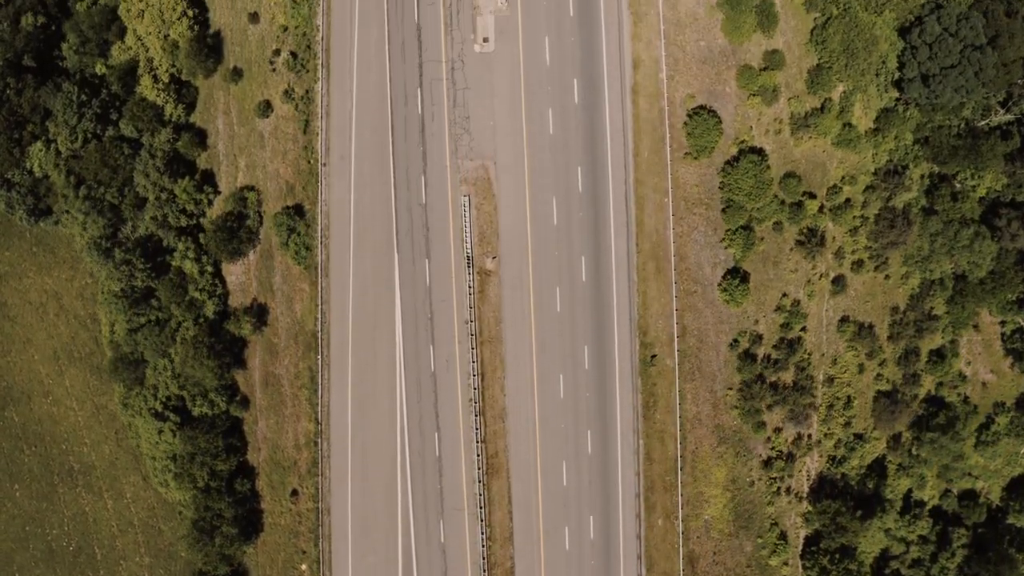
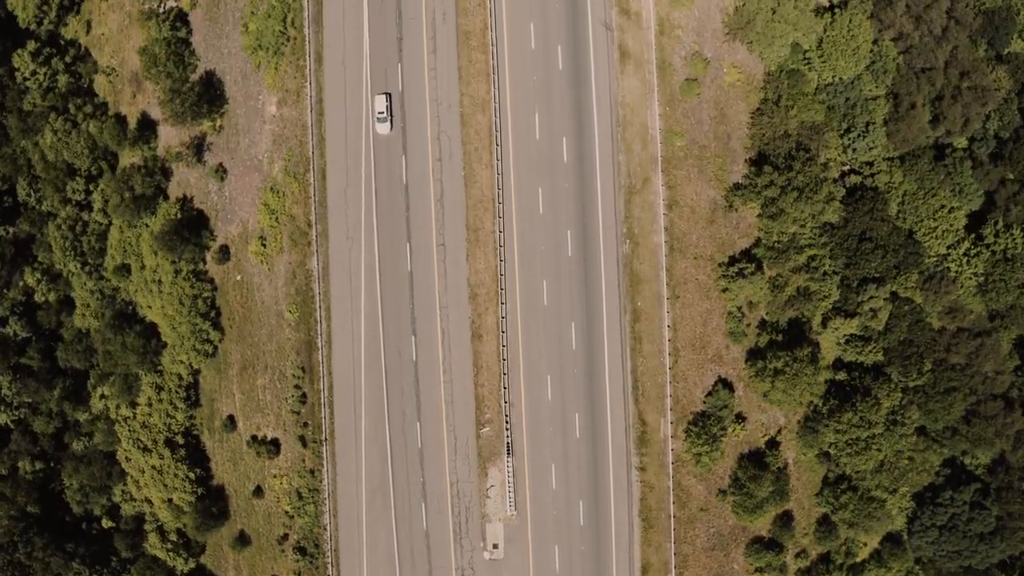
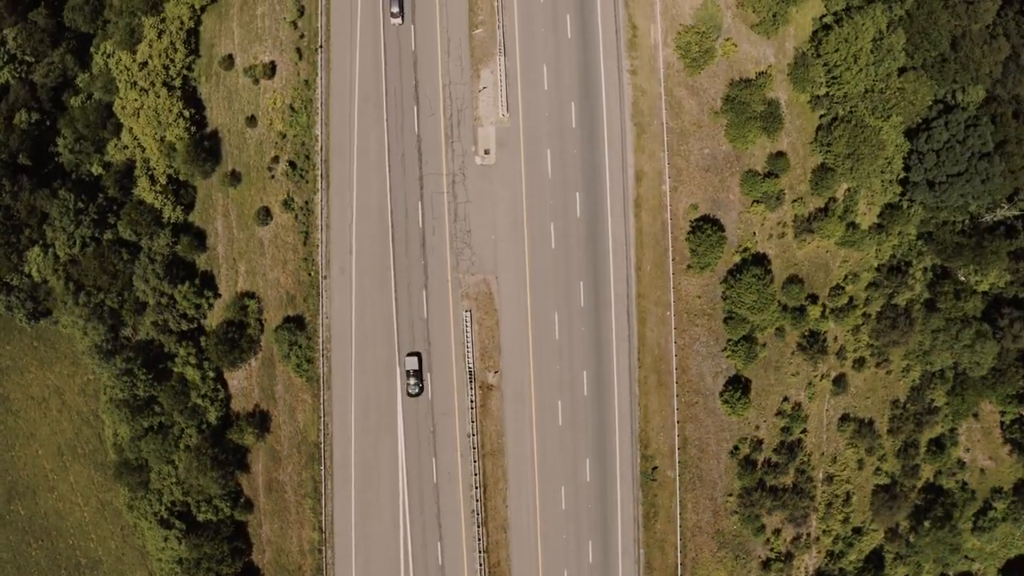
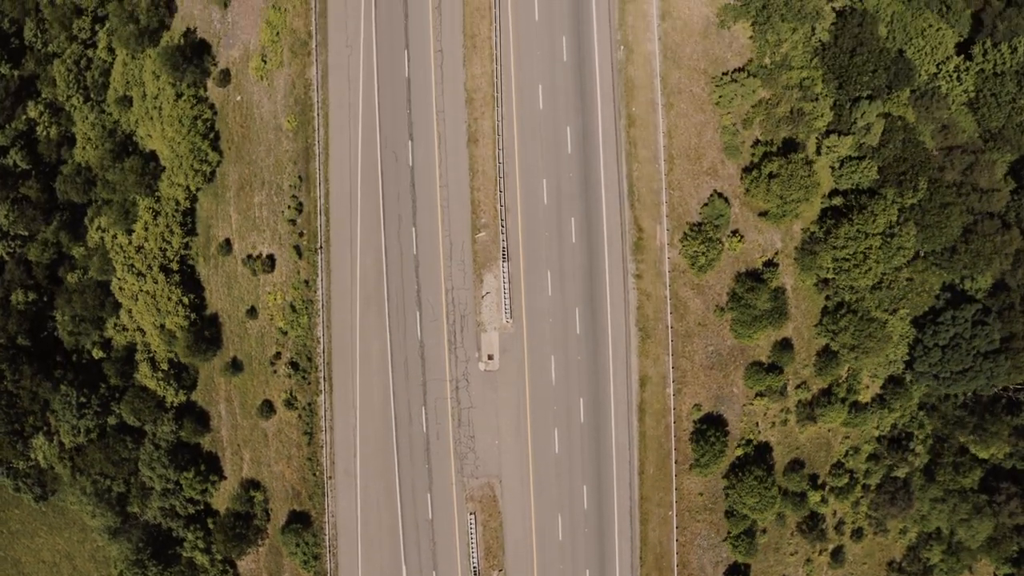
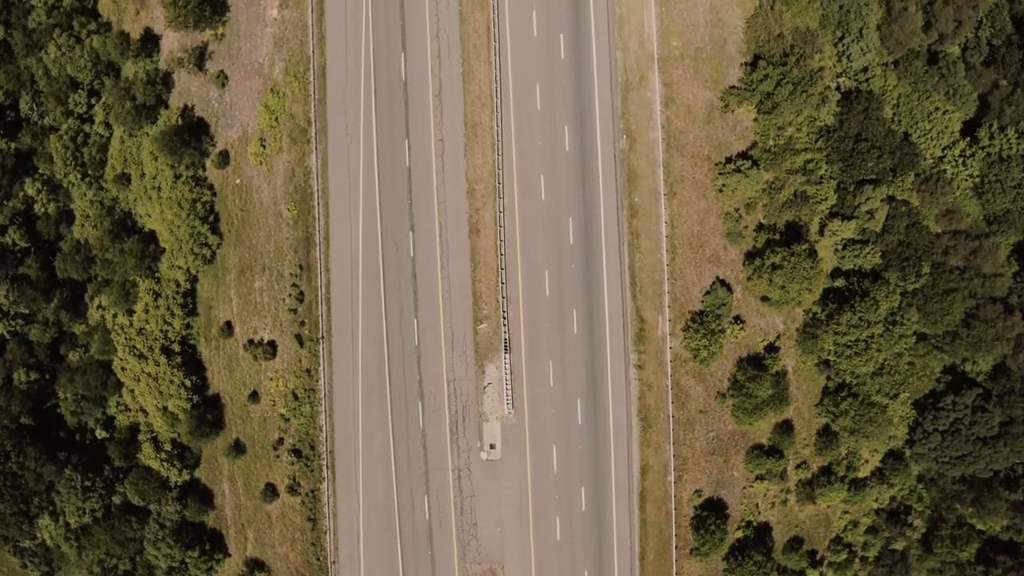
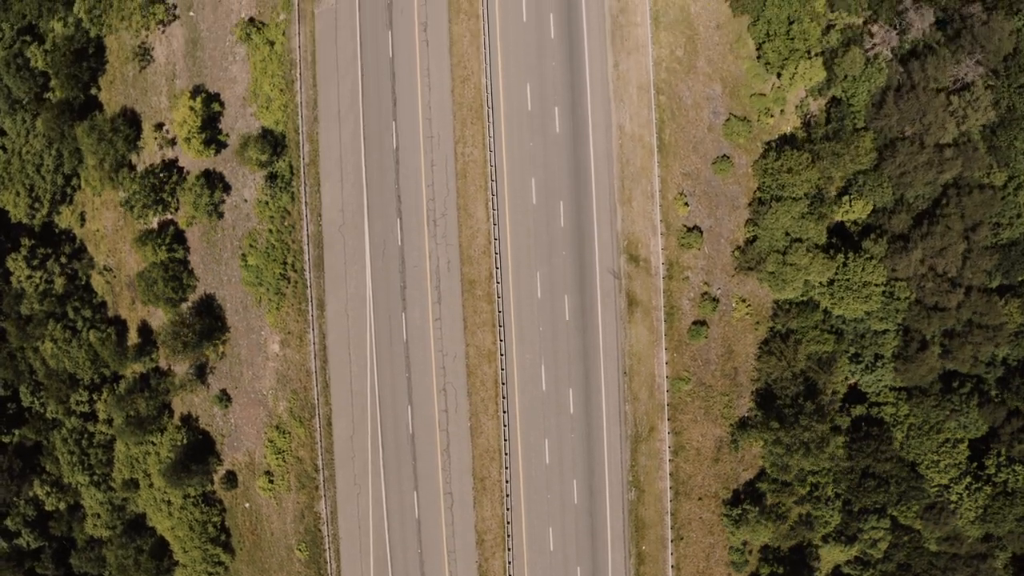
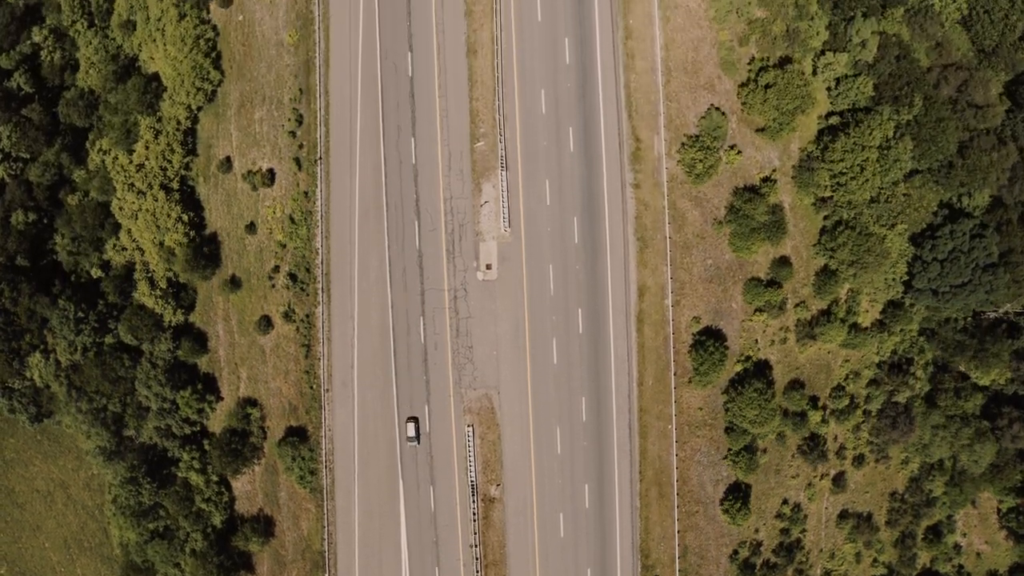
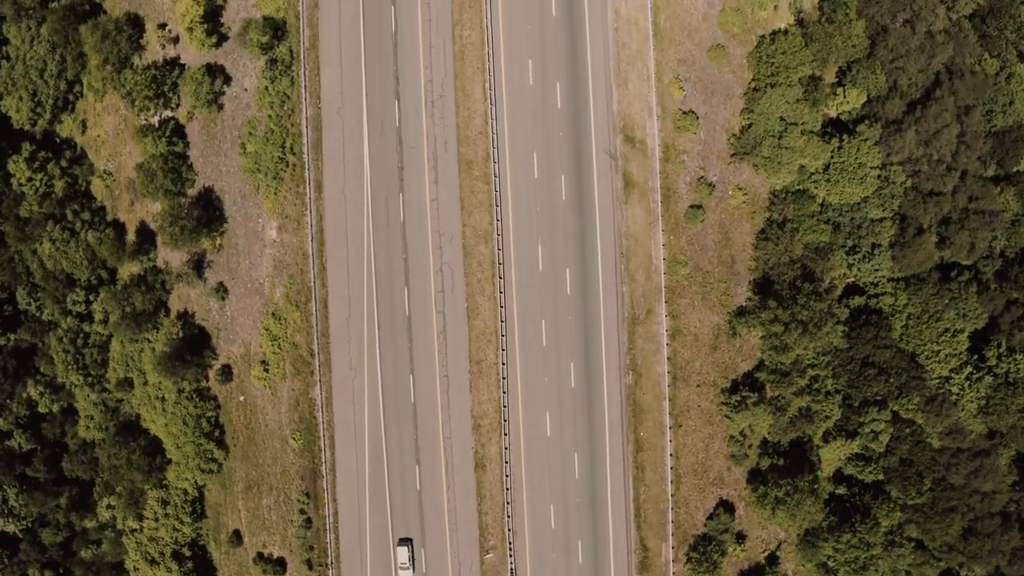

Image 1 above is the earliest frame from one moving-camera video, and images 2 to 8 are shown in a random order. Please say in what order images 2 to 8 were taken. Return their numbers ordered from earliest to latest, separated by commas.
3, 7, 4, 5, 2, 8, 6
